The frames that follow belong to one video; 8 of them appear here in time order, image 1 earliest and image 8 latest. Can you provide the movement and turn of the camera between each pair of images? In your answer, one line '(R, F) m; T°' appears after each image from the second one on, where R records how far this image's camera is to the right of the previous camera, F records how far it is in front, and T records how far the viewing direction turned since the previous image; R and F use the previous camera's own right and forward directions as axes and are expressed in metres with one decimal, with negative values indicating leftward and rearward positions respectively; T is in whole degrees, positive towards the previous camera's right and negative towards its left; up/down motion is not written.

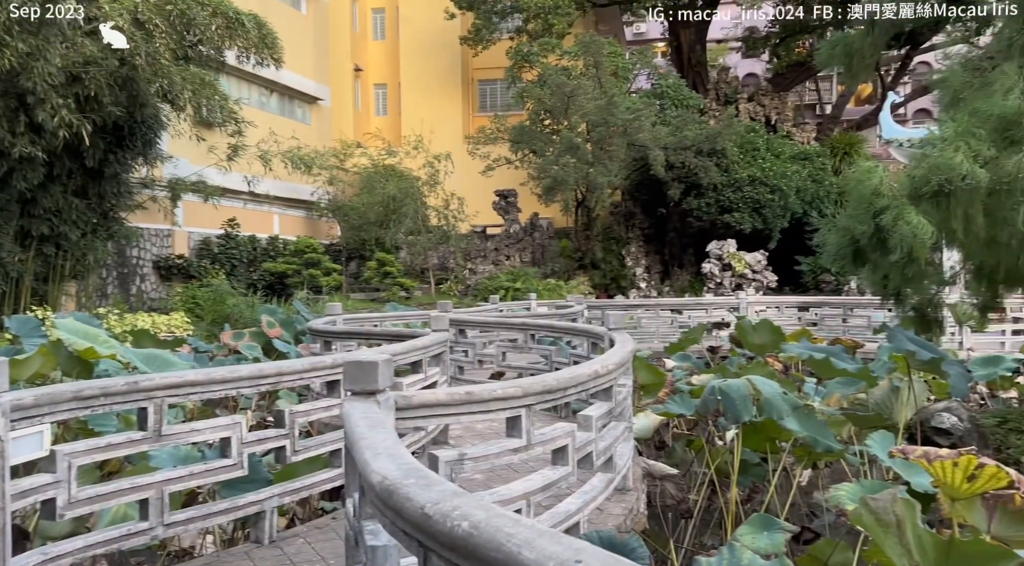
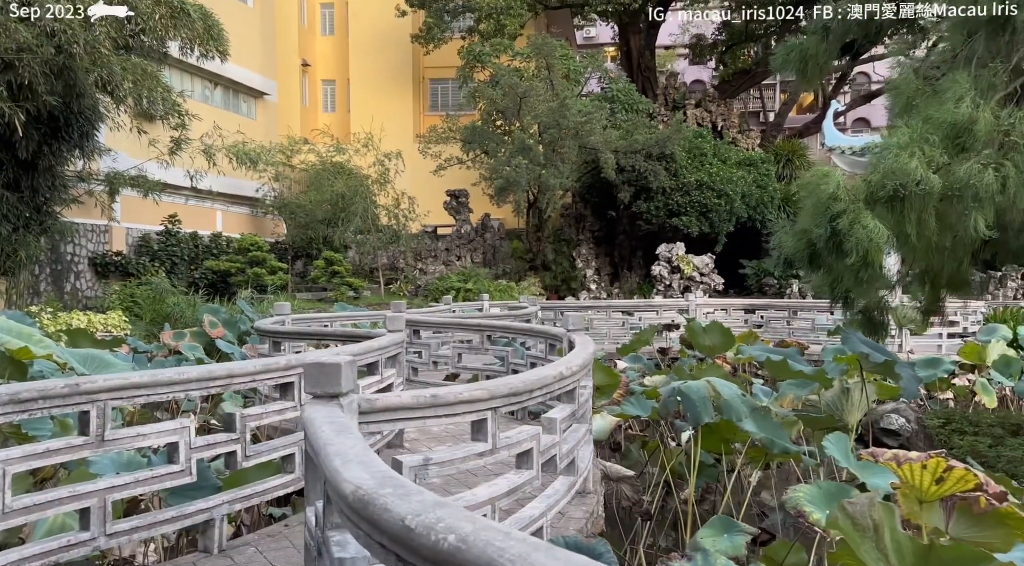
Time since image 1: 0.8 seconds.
(0.0, 0.0) m; +3°
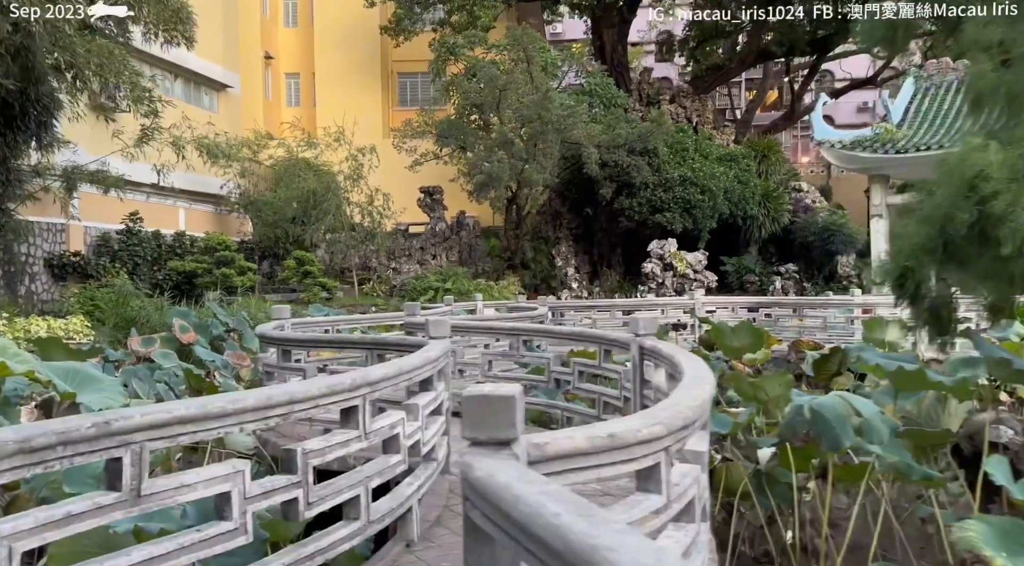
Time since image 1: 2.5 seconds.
(-0.4, +0.6) m; +3°
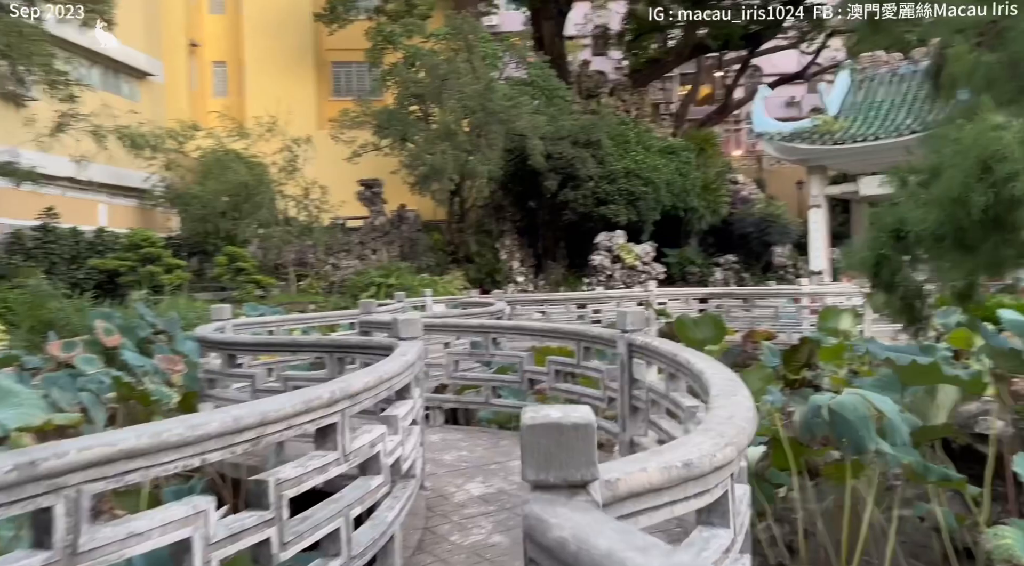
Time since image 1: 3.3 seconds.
(-0.2, +0.5) m; +4°
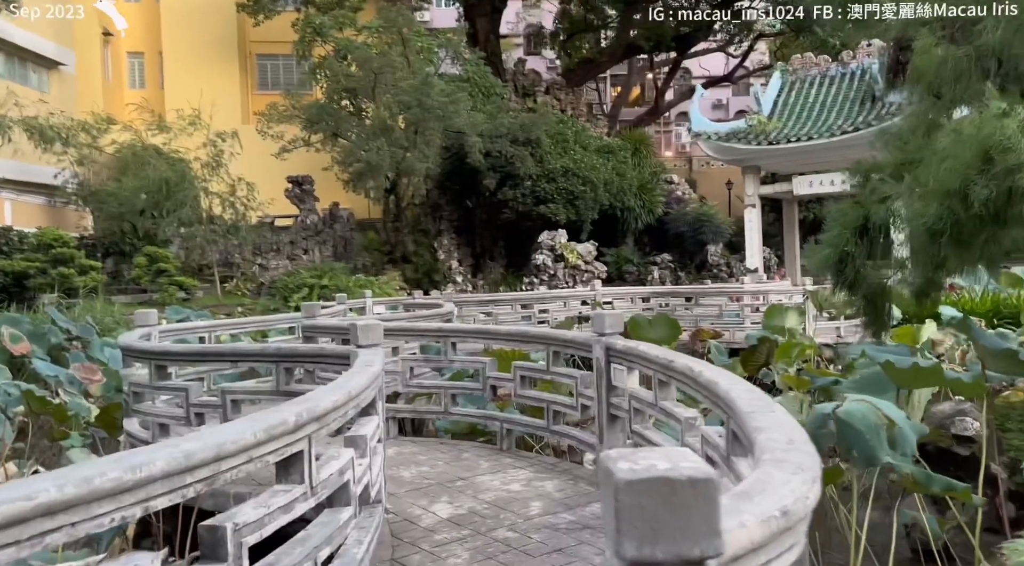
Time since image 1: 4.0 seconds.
(-0.2, +0.5) m; +4°
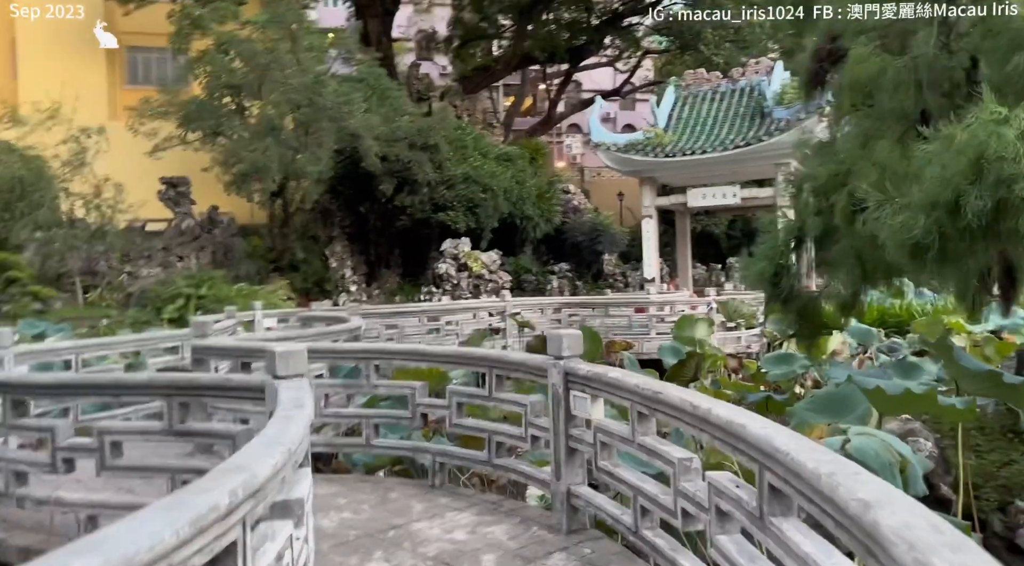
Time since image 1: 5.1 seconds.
(-0.2, +0.6) m; +7°
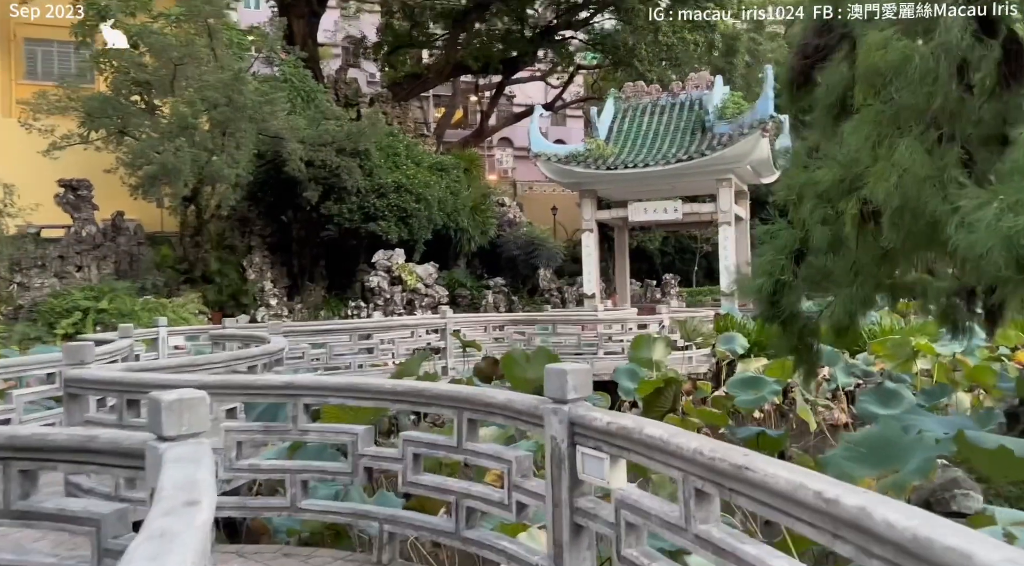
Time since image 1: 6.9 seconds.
(-0.2, +1.0) m; +4°
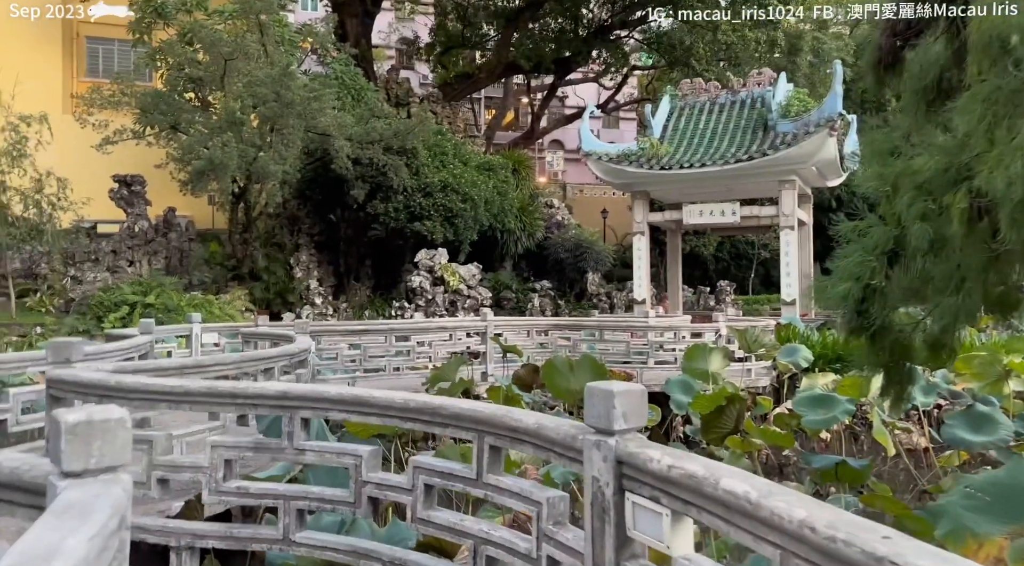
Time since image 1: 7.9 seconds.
(+0.1, +0.2) m; -3°
